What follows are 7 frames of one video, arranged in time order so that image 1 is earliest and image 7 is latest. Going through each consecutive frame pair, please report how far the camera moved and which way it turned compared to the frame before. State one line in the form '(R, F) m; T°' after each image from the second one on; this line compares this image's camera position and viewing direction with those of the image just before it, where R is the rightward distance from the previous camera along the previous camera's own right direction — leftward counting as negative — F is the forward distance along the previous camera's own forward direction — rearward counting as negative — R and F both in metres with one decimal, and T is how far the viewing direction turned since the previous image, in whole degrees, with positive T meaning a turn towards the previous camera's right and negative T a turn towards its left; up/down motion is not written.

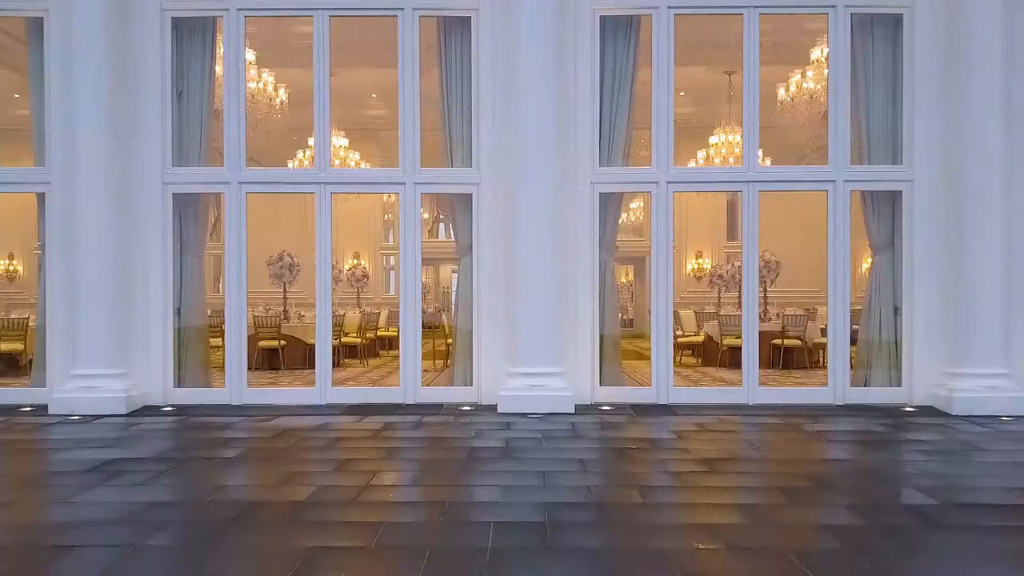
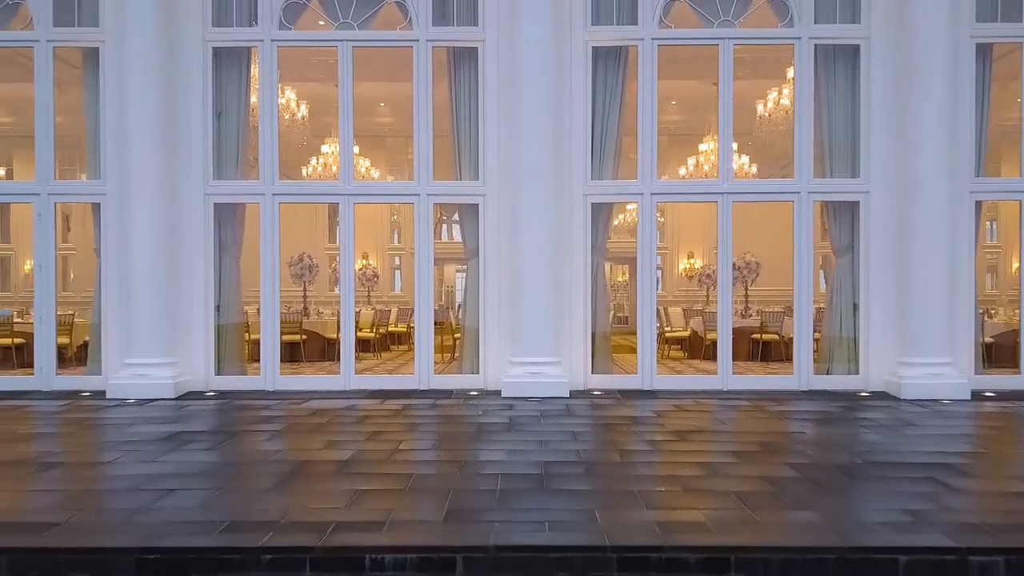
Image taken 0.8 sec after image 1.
(0.0, -1.0) m; 0°
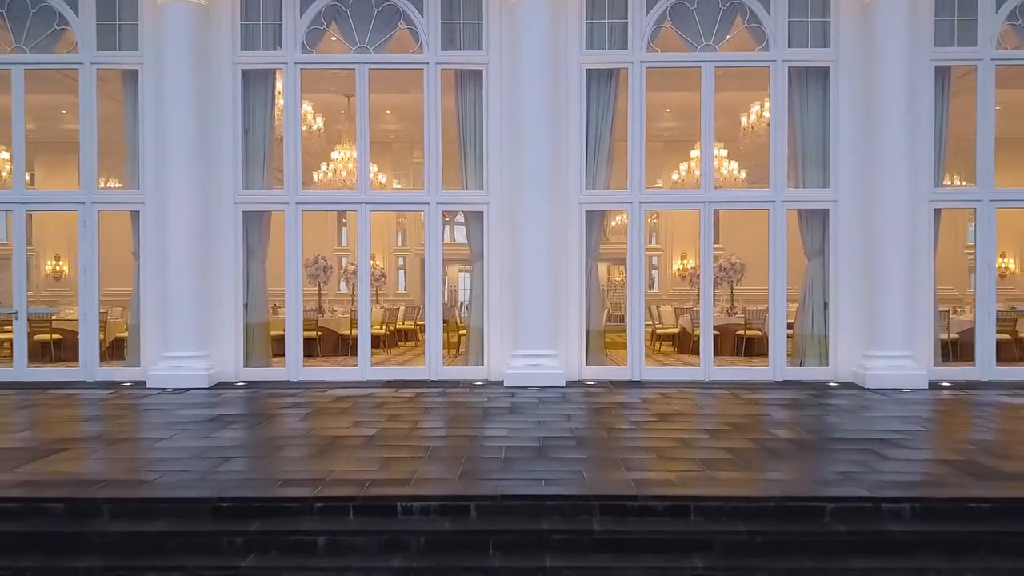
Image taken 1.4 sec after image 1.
(0.0, -0.9) m; 0°
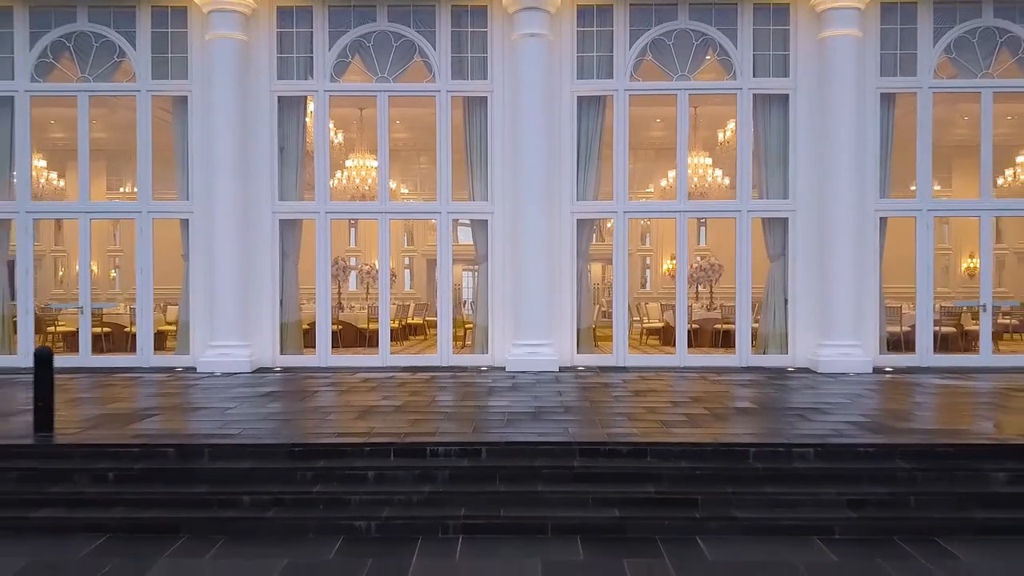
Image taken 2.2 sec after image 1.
(0.0, -1.4) m; 0°
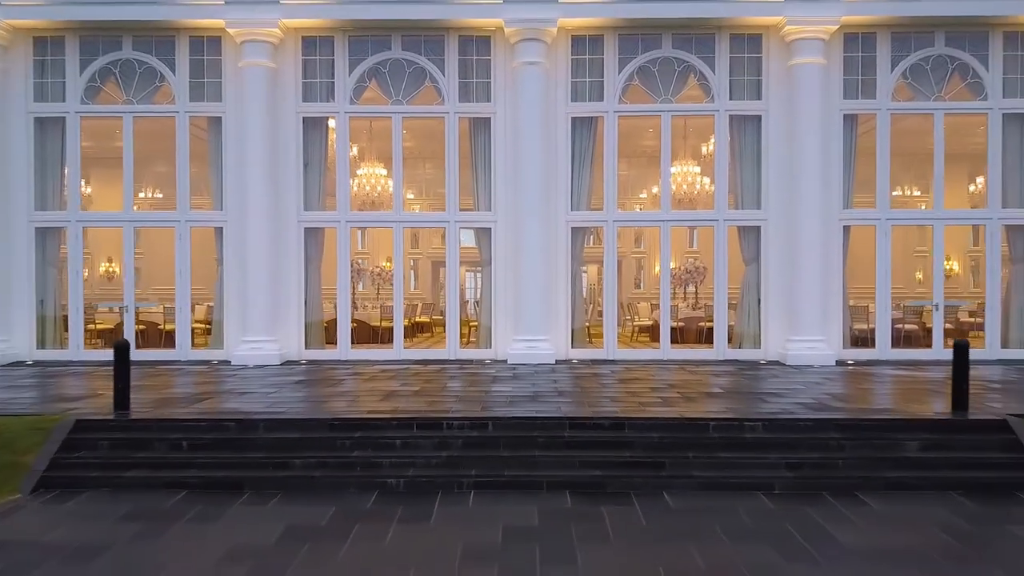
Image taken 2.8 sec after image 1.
(0.0, -1.2) m; 0°
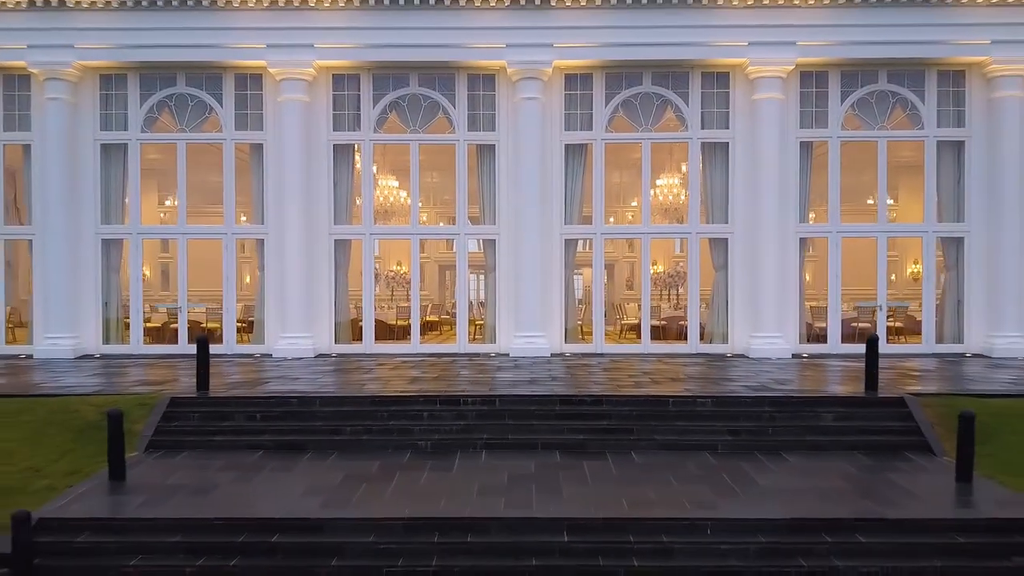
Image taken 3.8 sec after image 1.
(0.0, -1.9) m; 0°
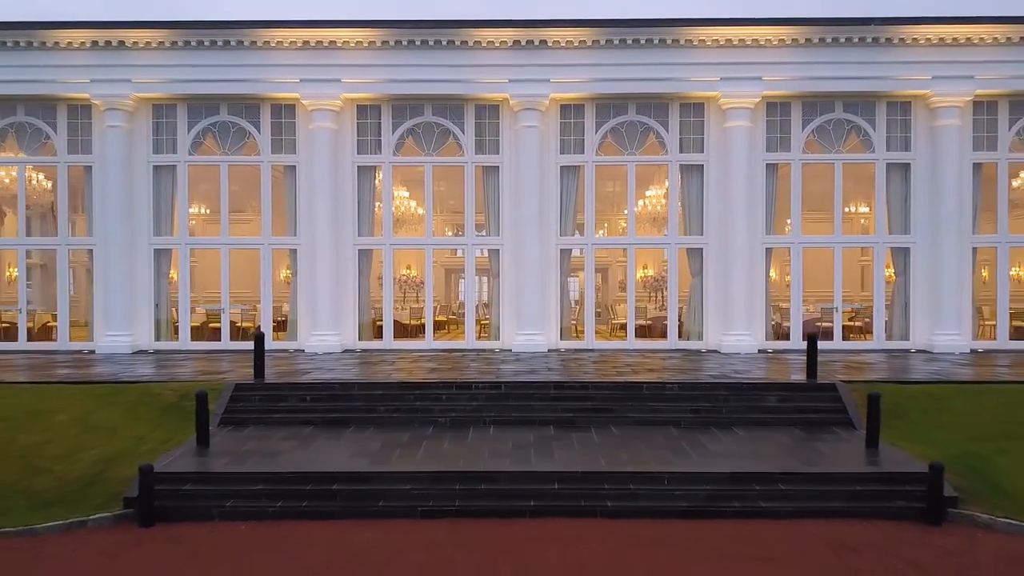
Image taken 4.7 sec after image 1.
(0.0, -2.0) m; 0°
